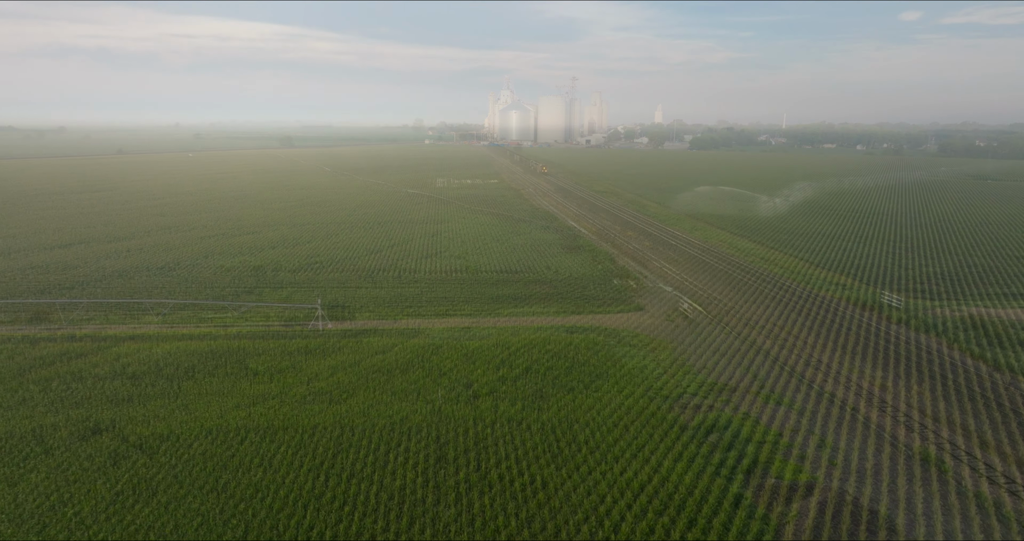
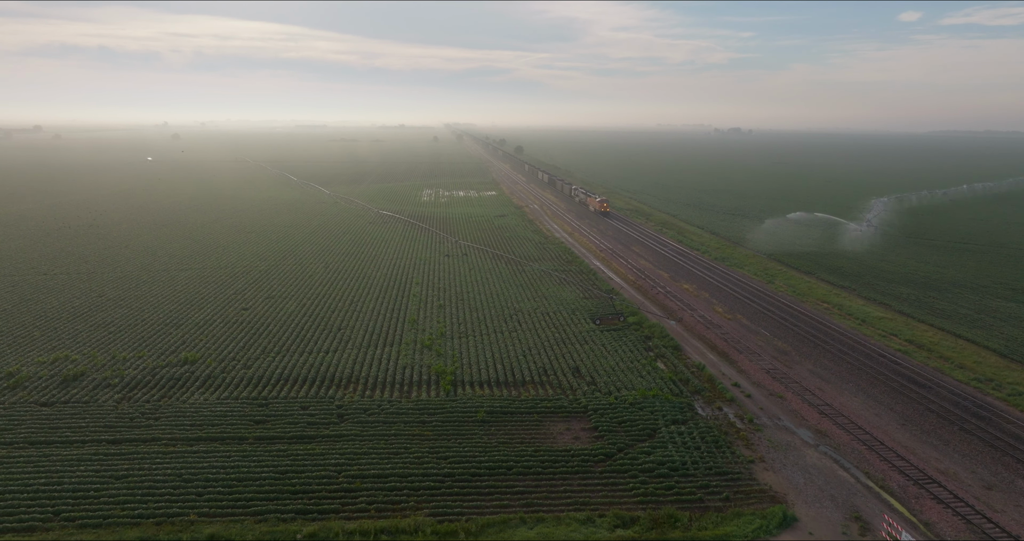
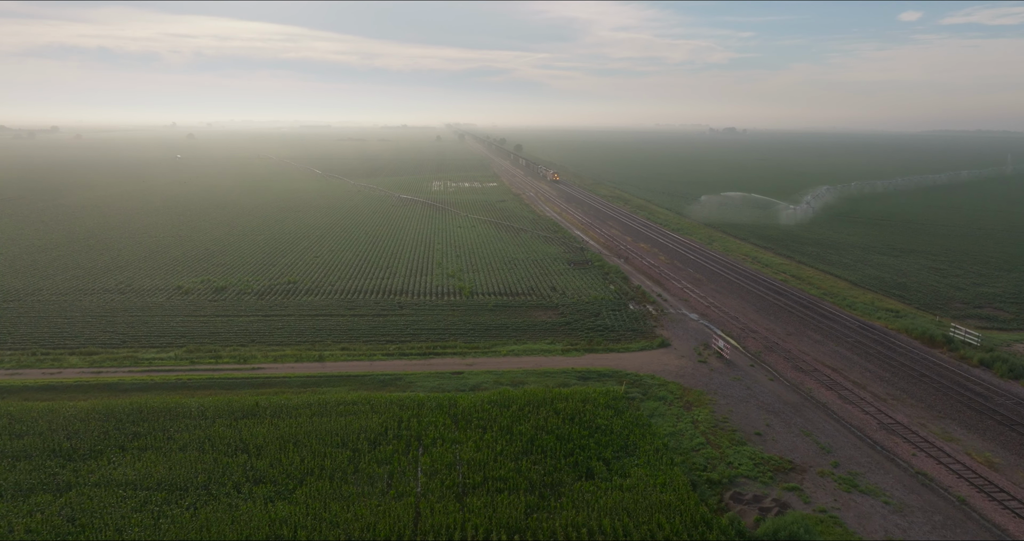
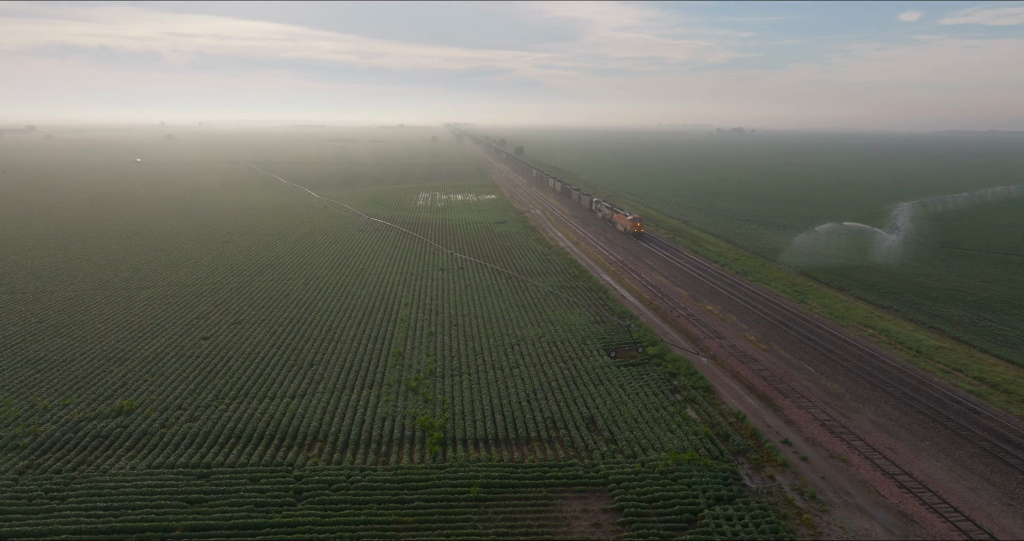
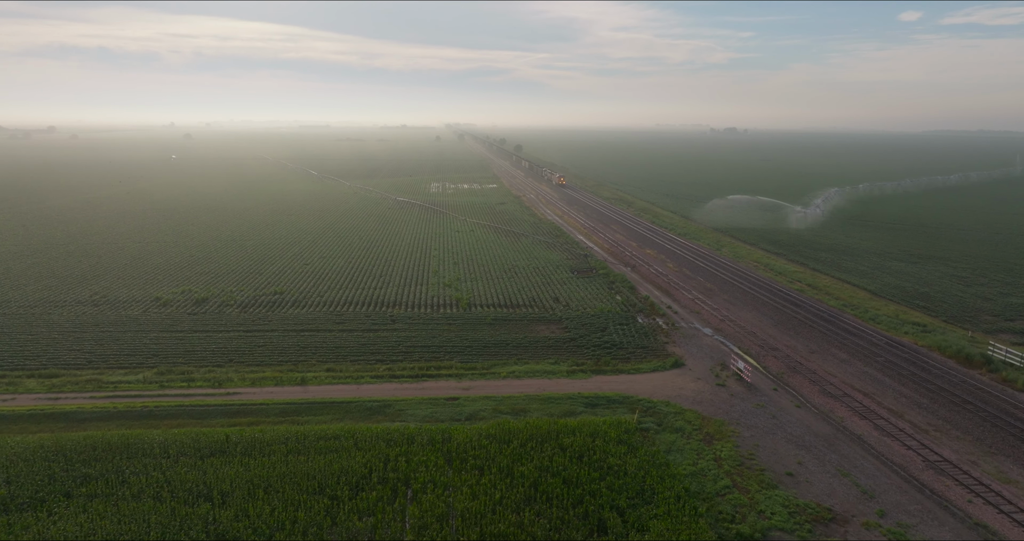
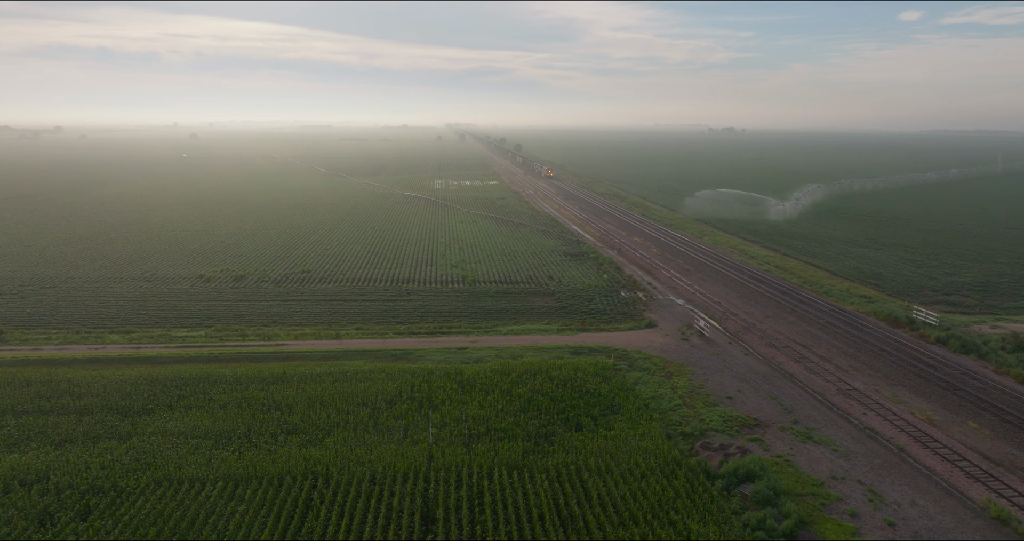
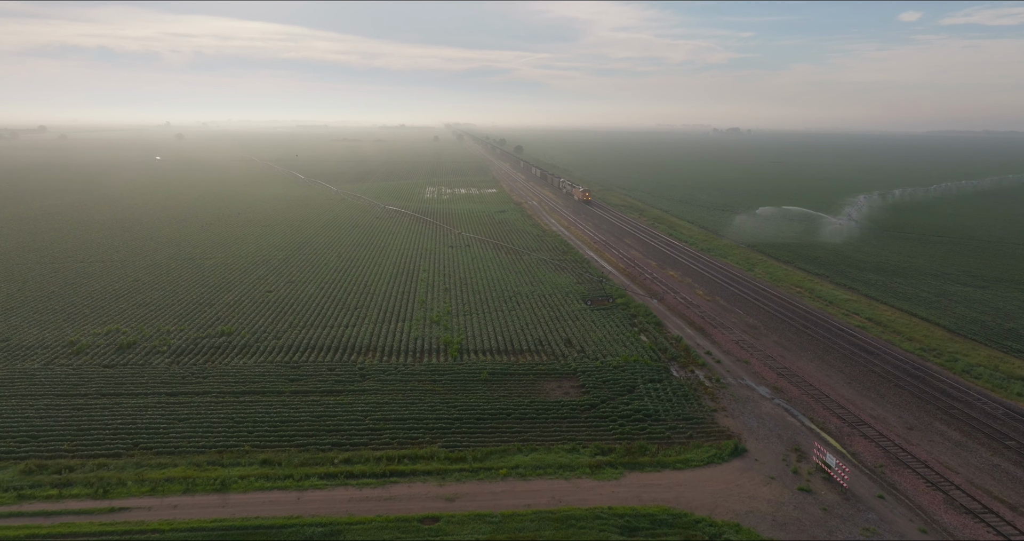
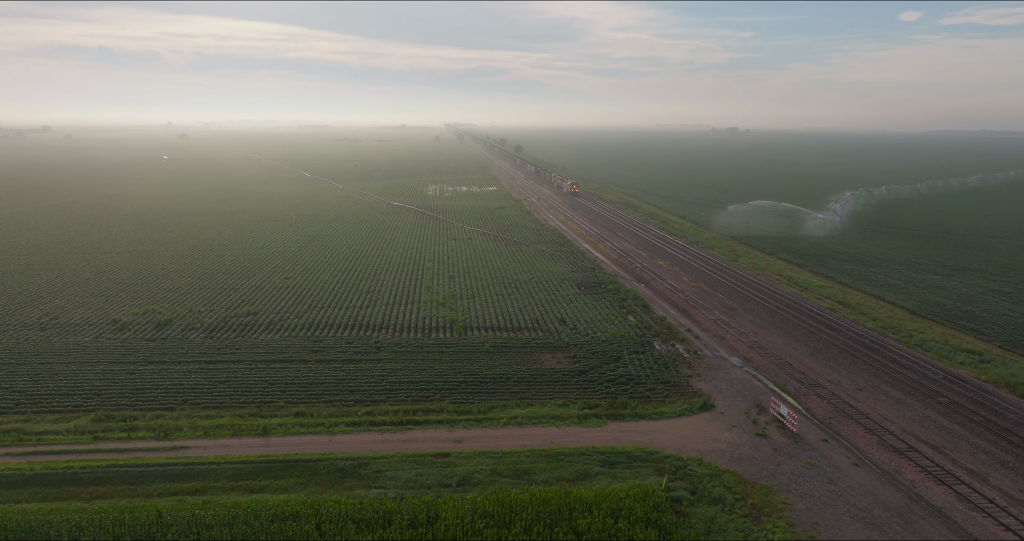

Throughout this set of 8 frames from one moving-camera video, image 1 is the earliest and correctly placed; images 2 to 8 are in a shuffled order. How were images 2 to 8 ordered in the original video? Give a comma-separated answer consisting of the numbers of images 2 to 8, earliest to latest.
6, 3, 5, 8, 7, 2, 4
